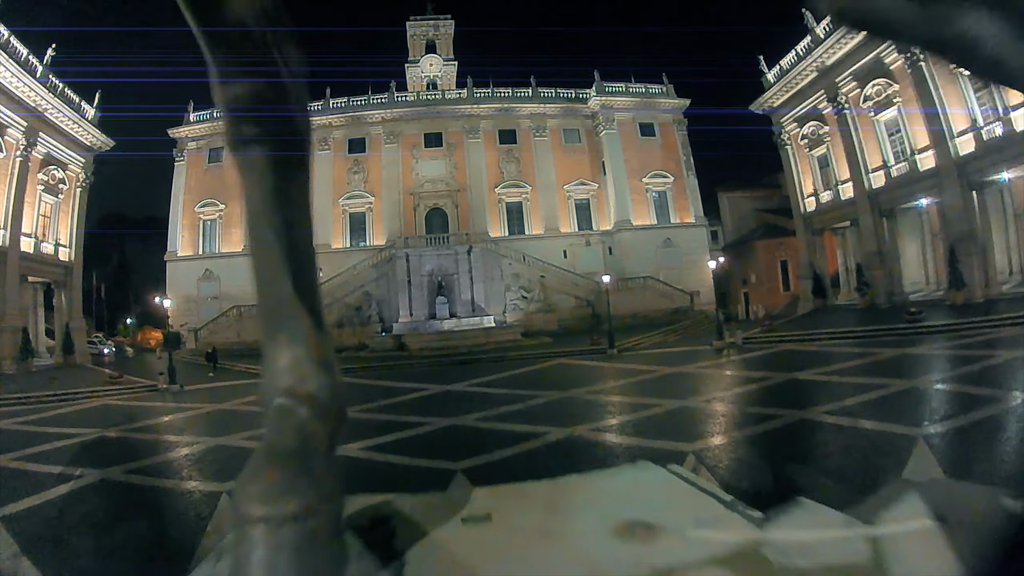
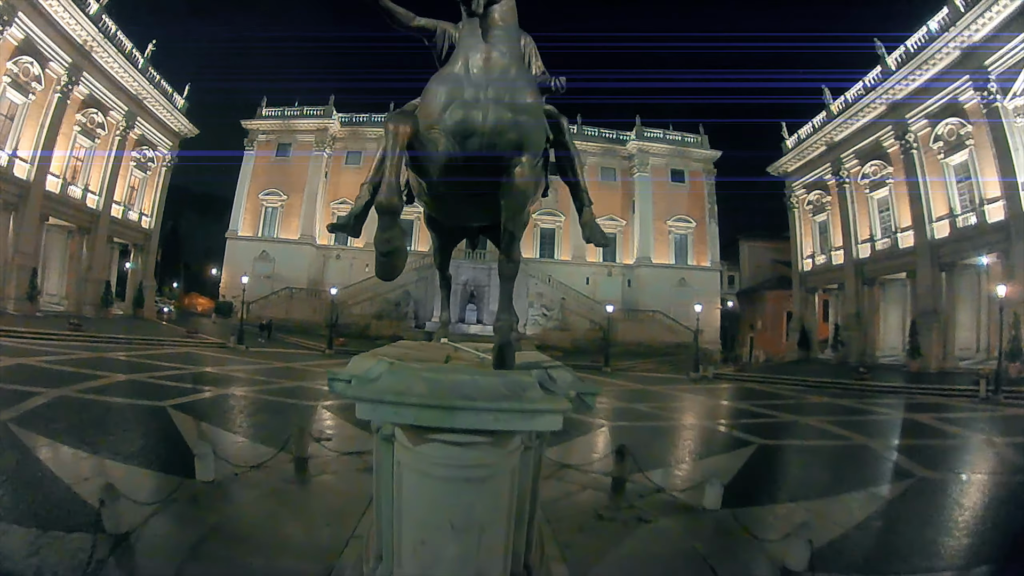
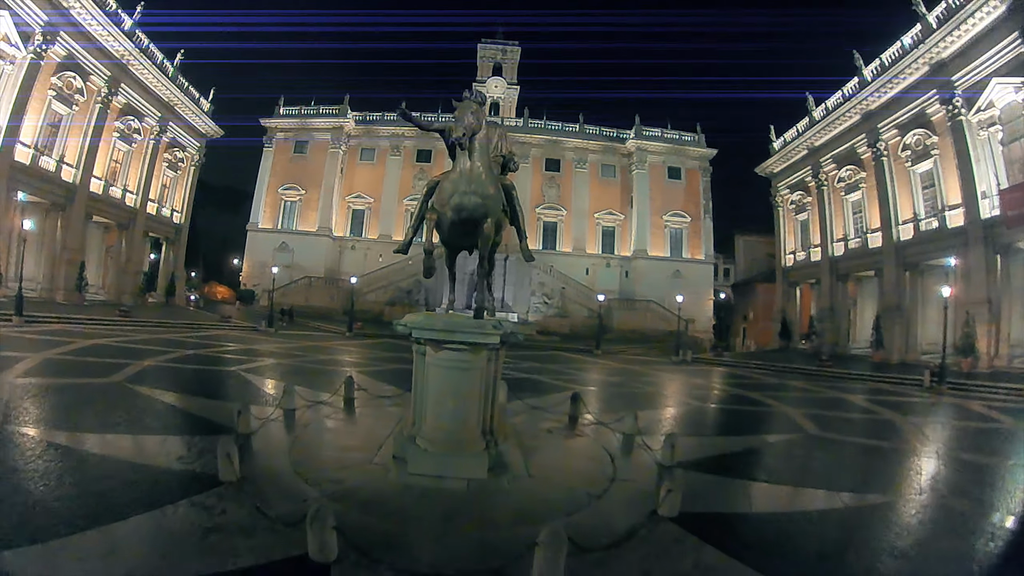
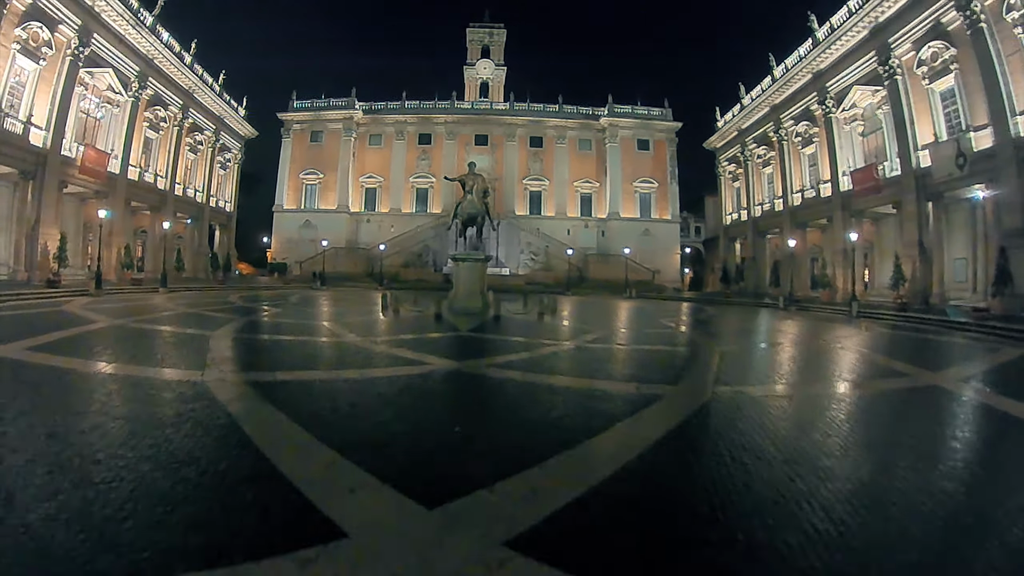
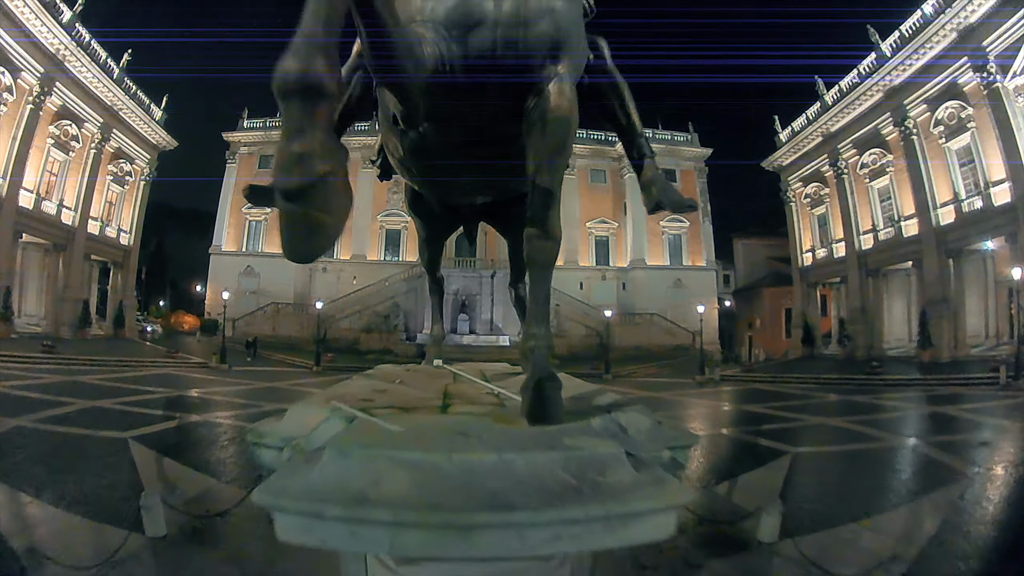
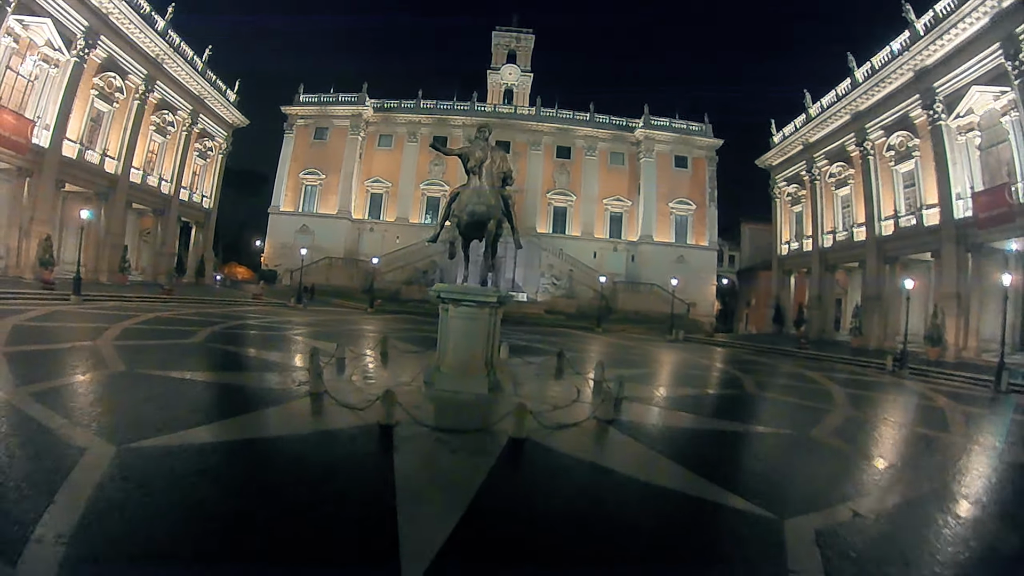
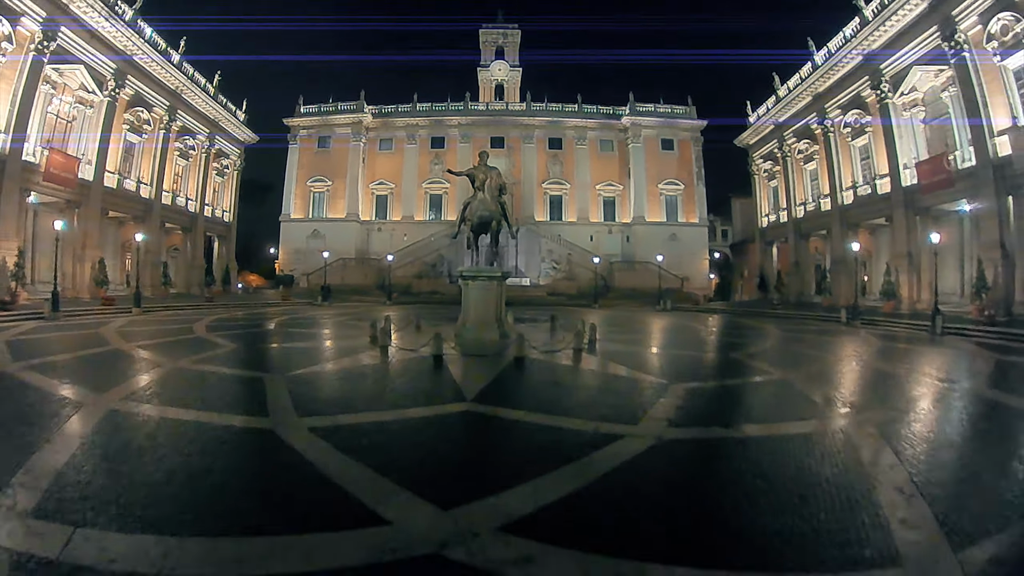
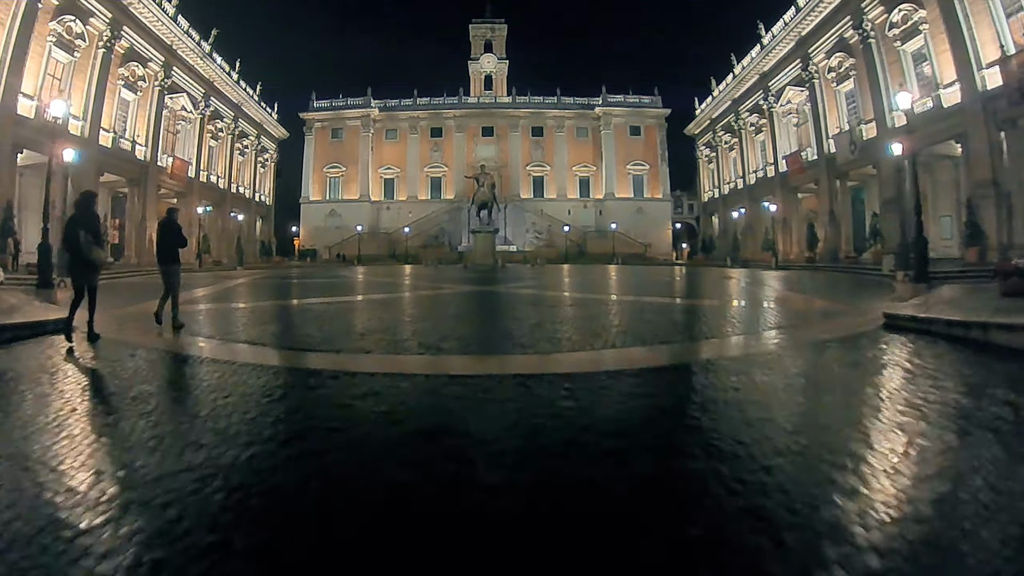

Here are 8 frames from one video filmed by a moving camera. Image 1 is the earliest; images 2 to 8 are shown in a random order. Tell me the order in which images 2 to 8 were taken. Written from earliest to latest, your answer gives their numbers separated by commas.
5, 2, 3, 6, 7, 4, 8
